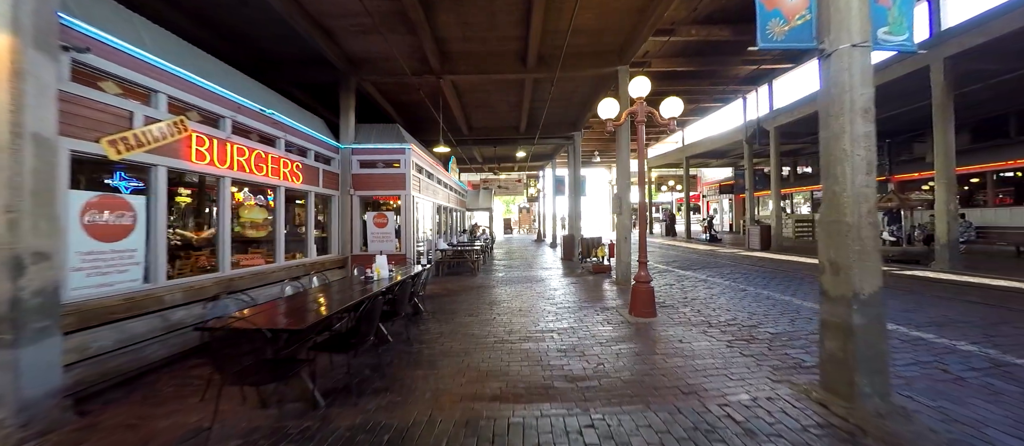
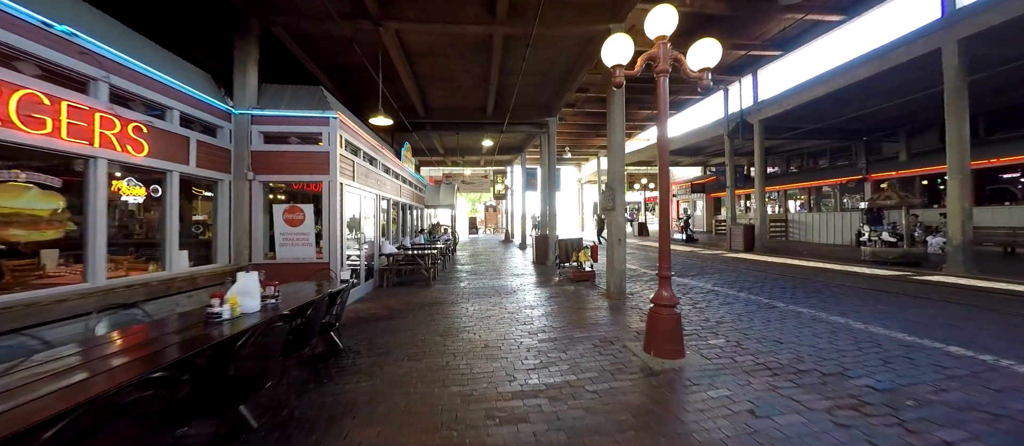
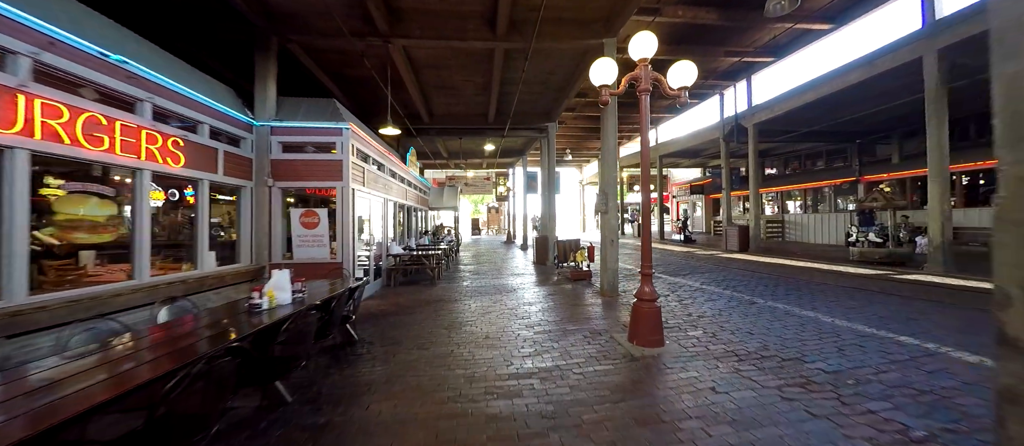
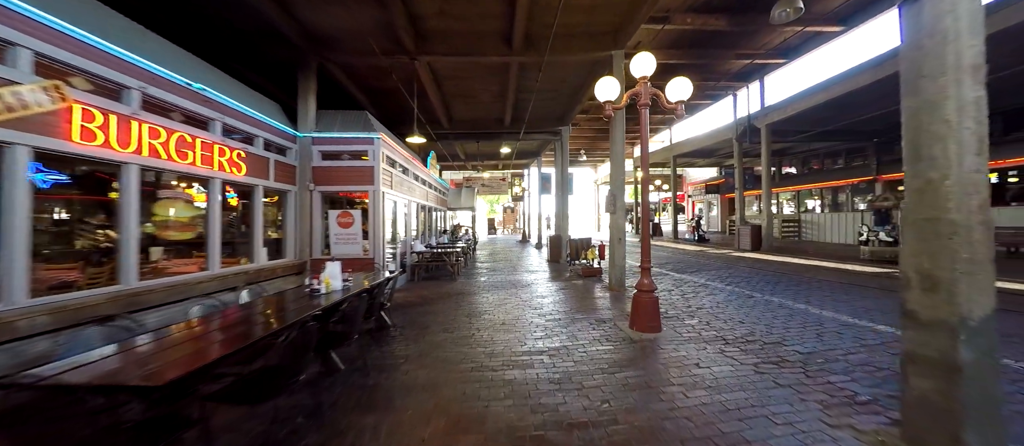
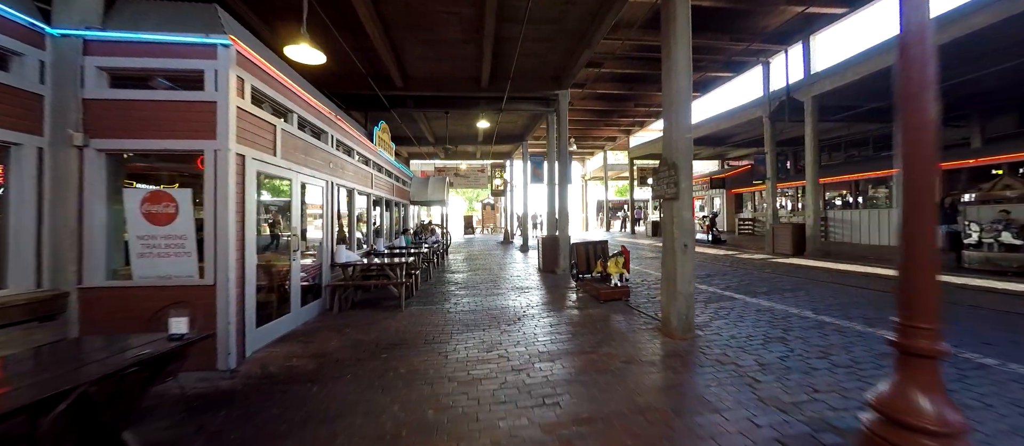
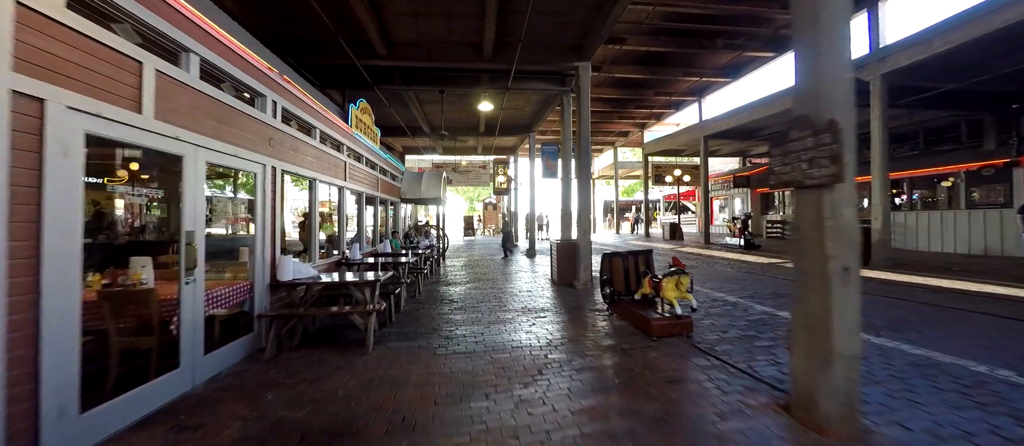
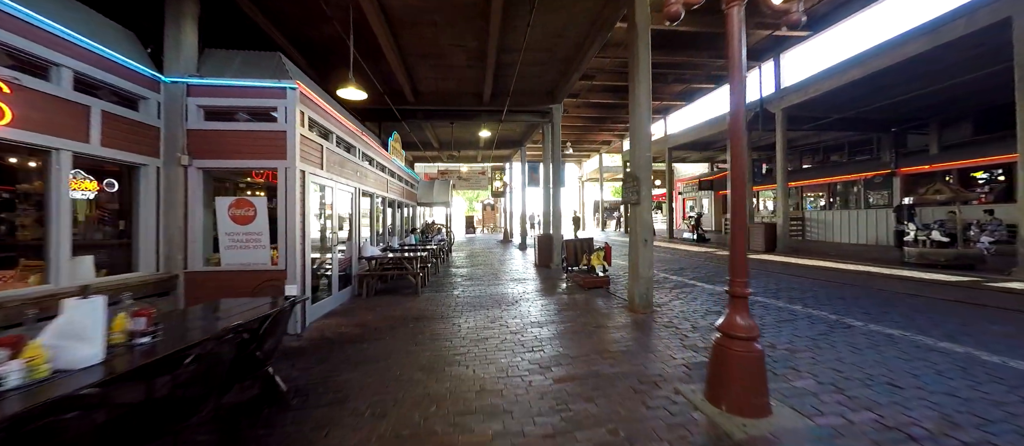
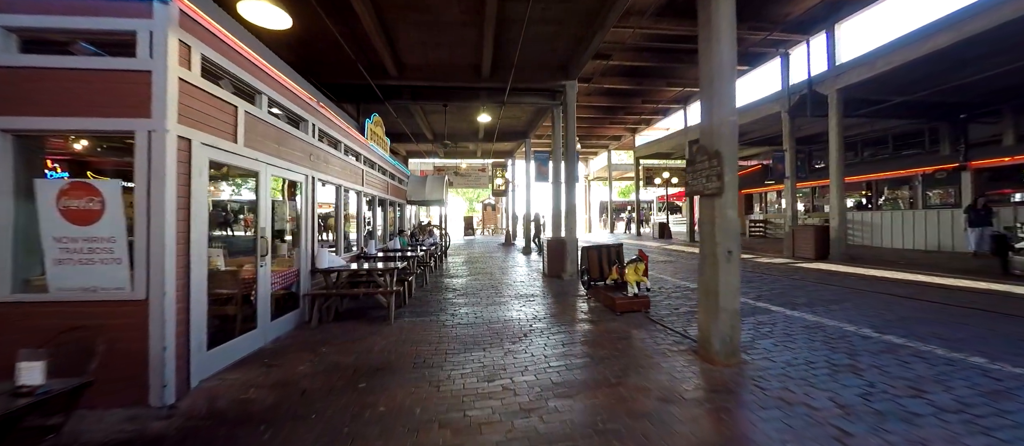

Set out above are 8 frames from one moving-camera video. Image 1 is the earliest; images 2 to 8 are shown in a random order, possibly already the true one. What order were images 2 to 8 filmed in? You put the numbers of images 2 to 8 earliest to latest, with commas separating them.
4, 3, 2, 7, 5, 8, 6
